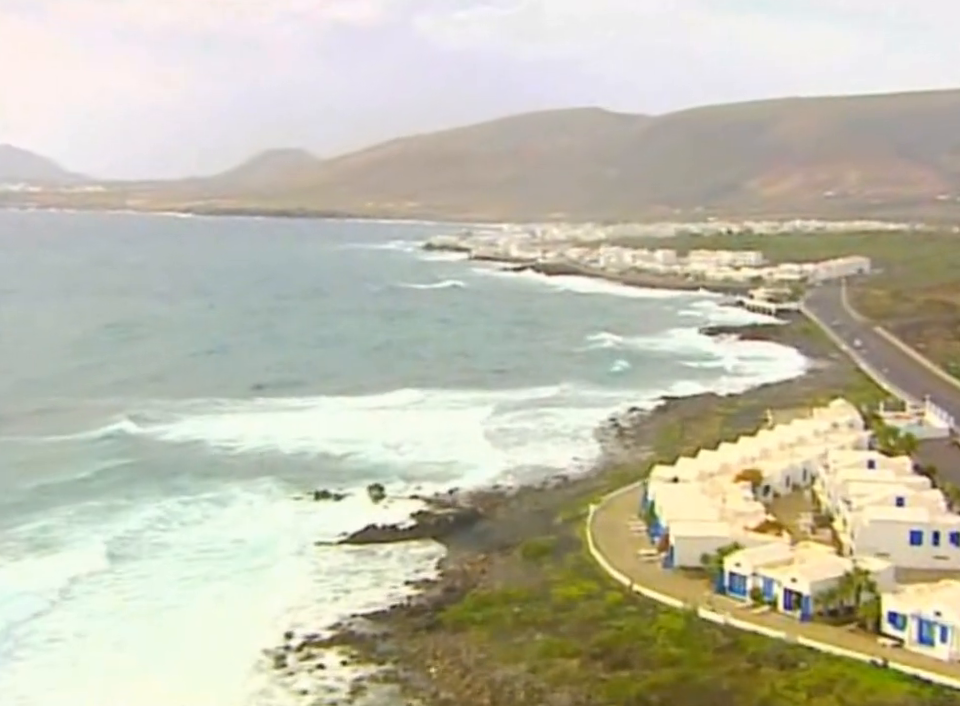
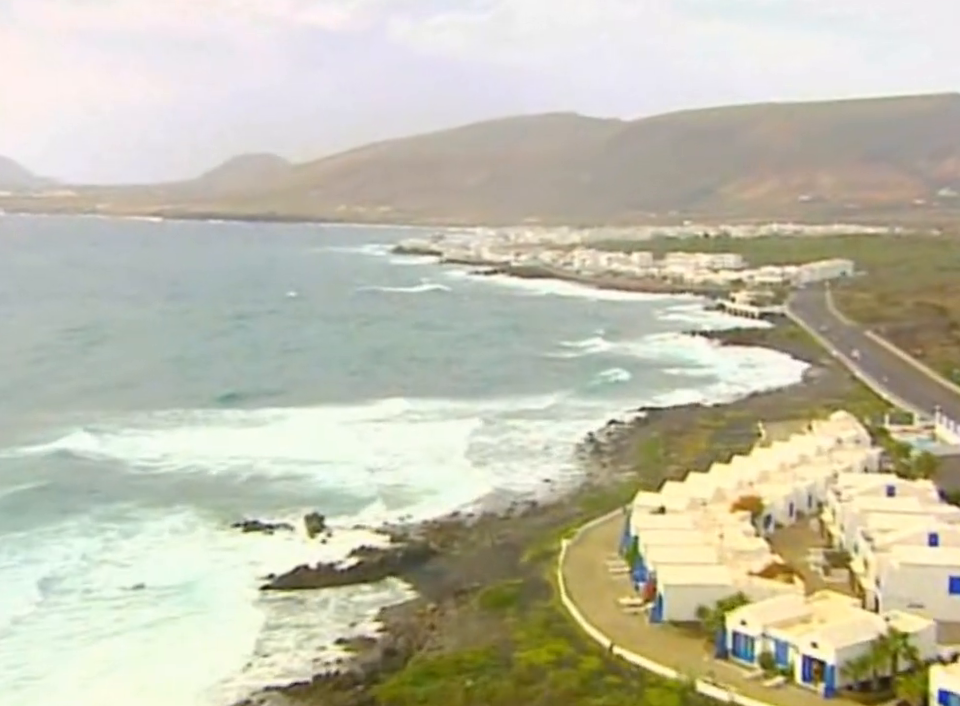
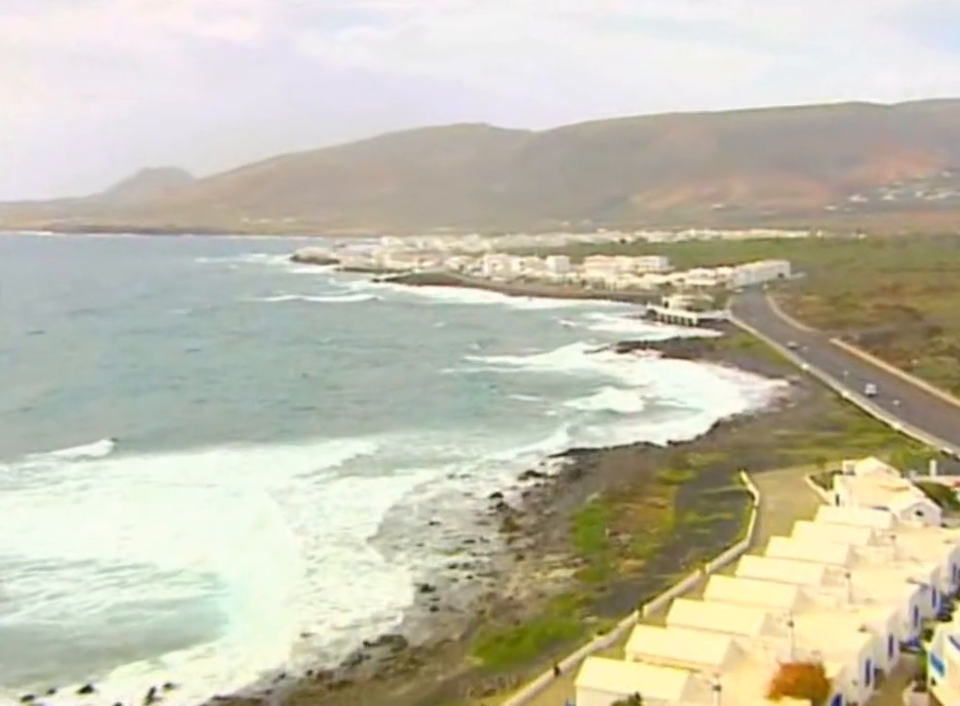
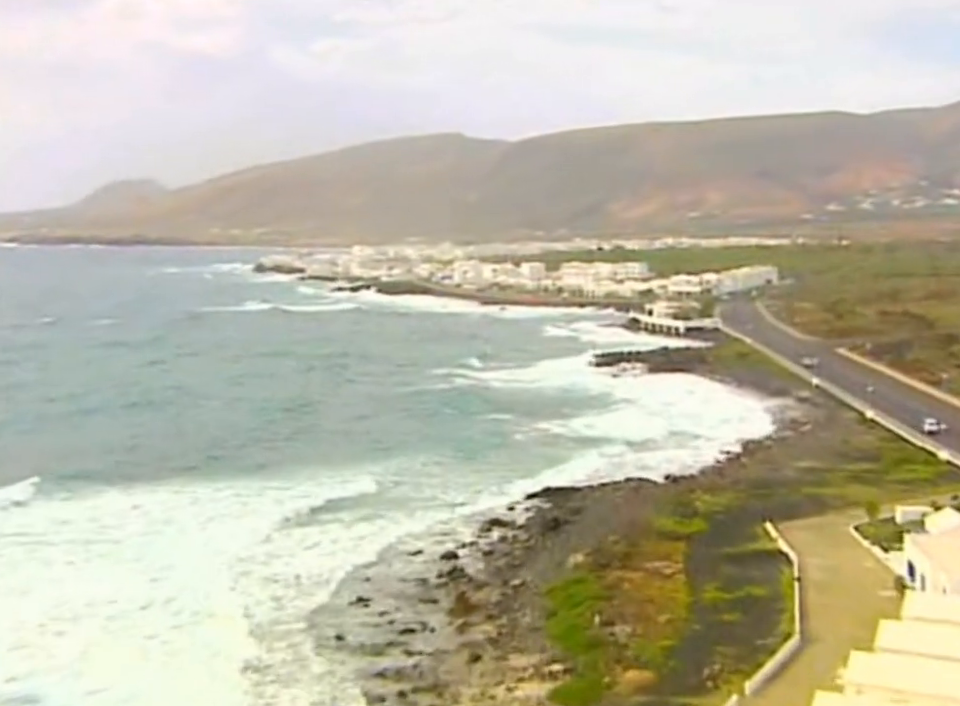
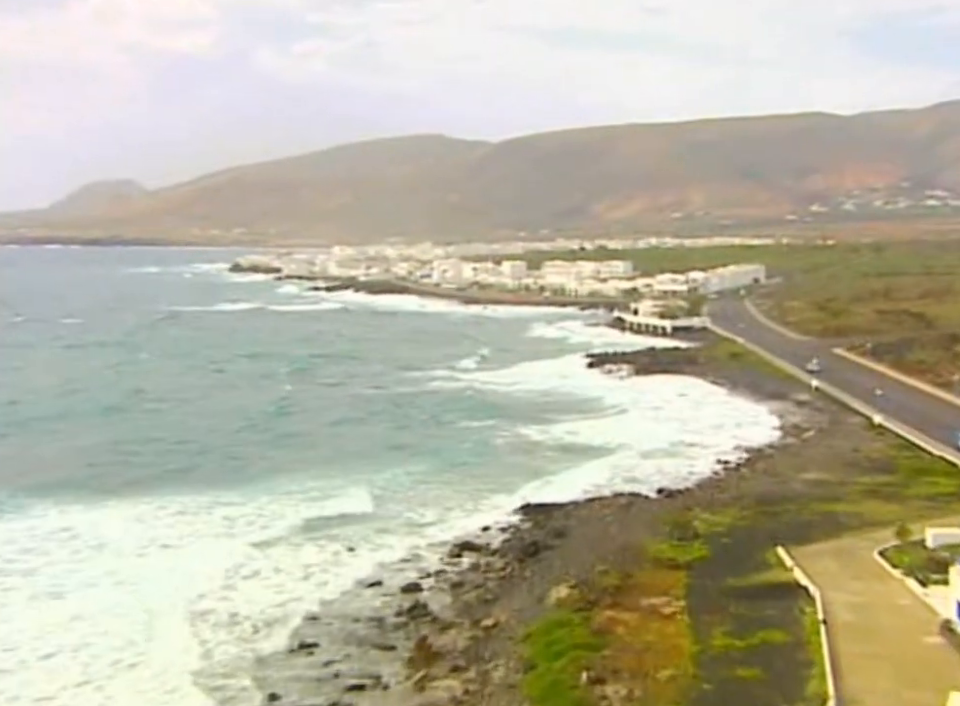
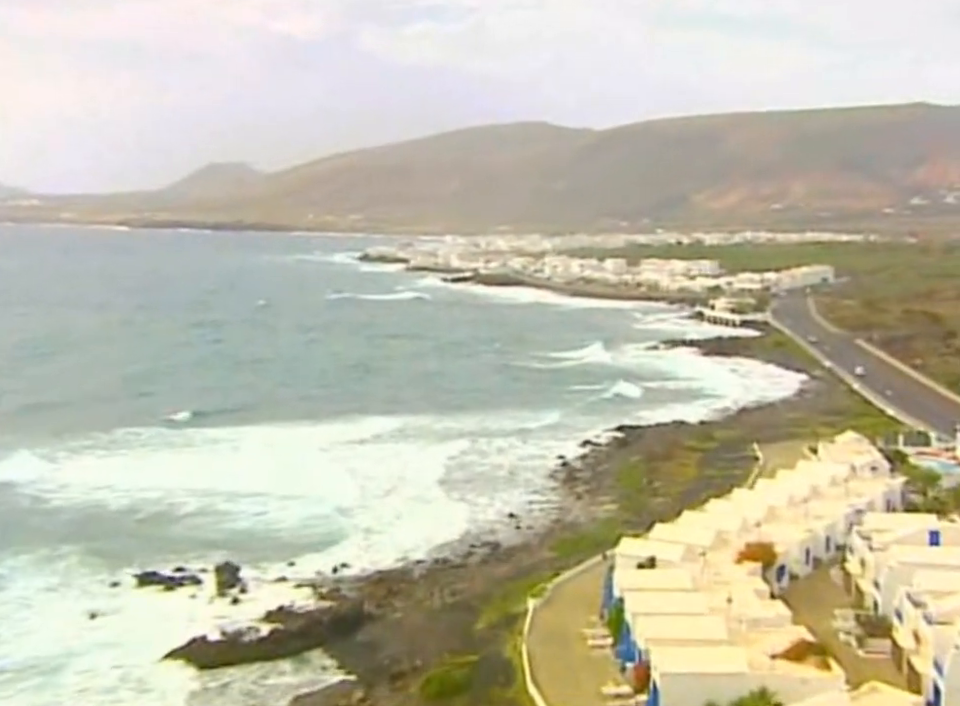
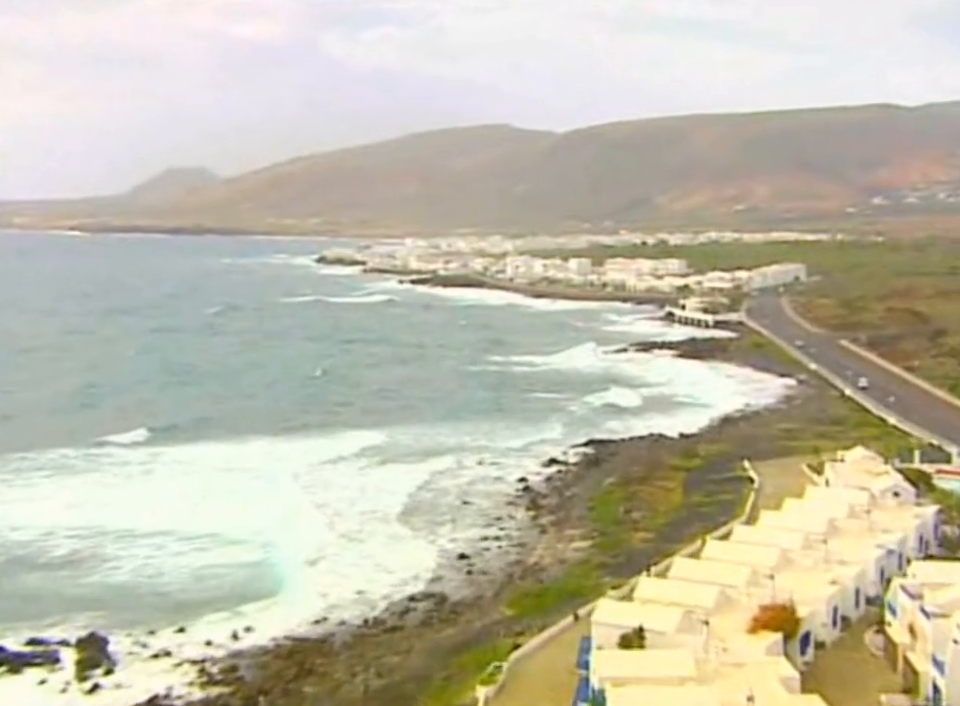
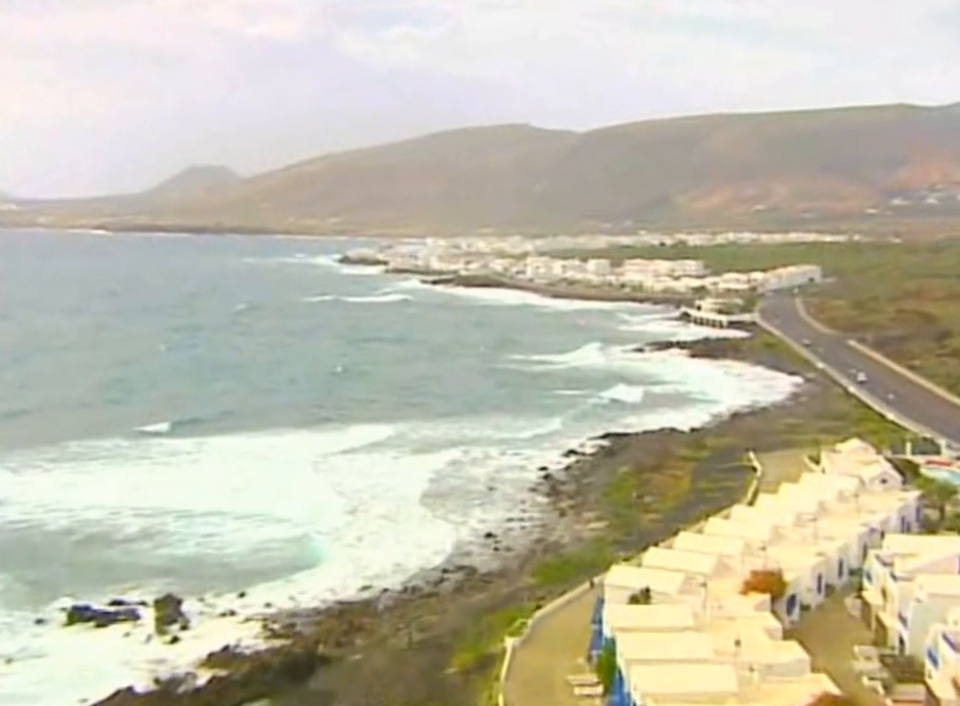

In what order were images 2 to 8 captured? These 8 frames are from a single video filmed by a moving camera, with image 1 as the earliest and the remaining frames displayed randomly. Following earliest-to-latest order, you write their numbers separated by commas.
2, 6, 8, 7, 3, 4, 5
